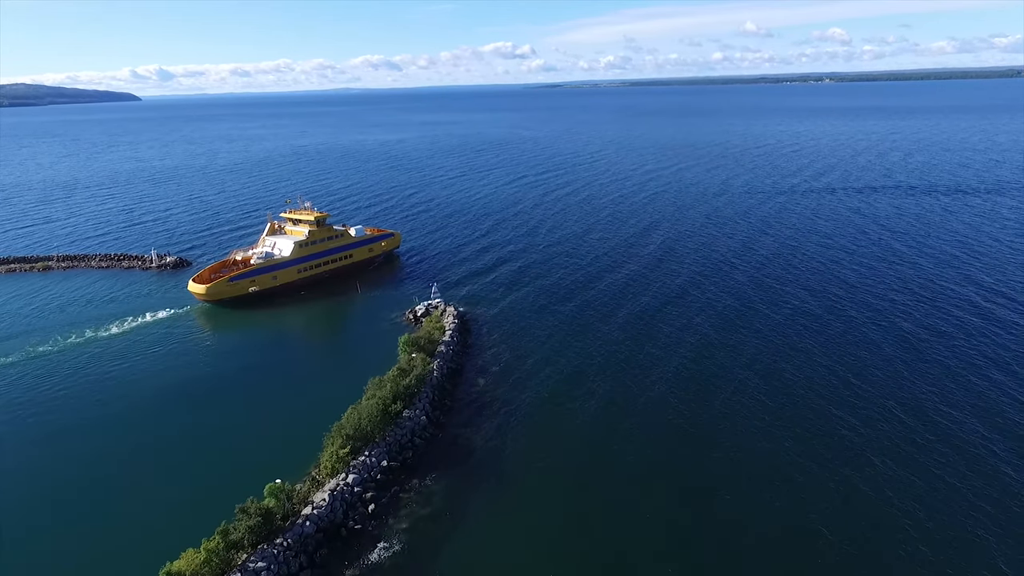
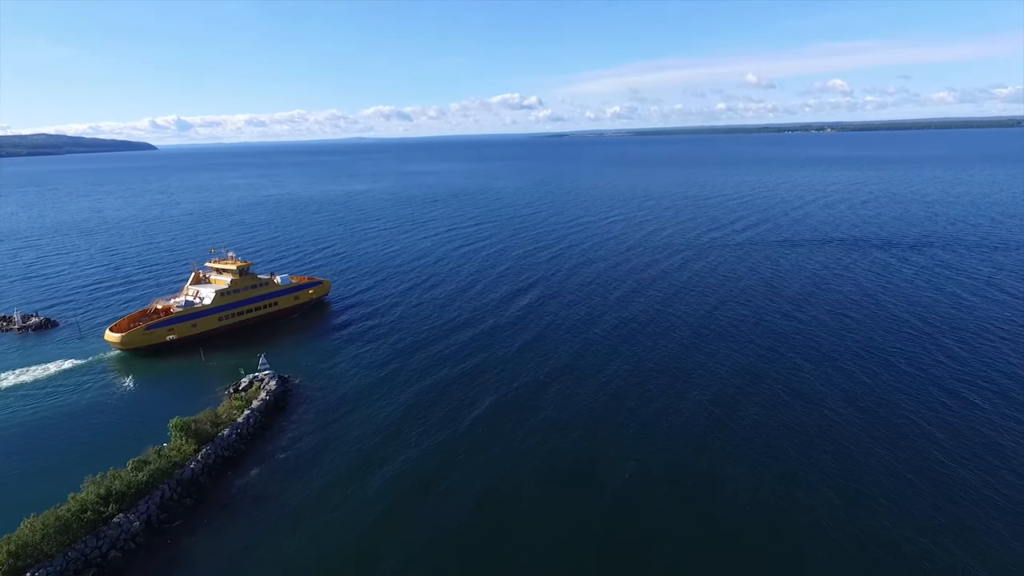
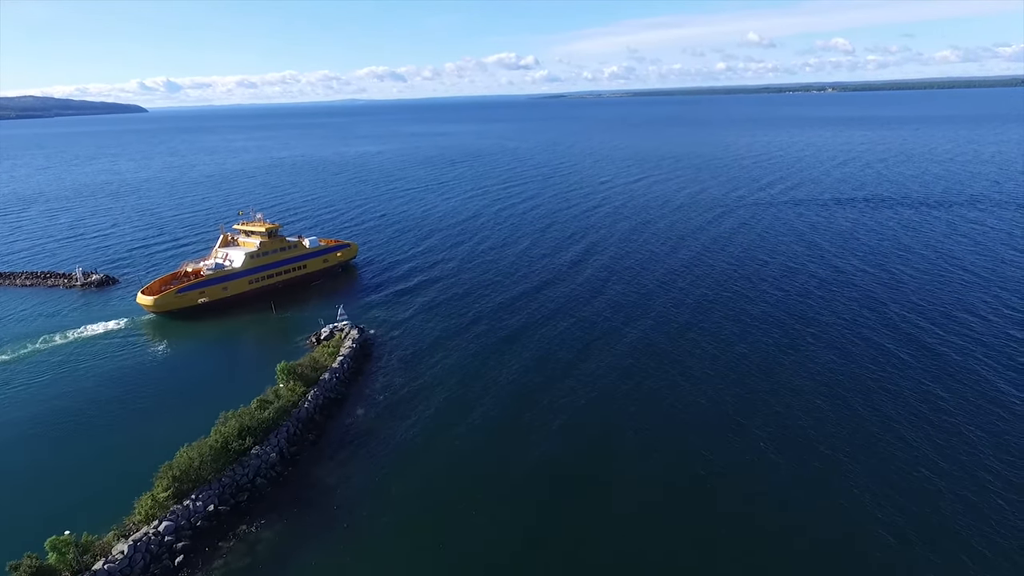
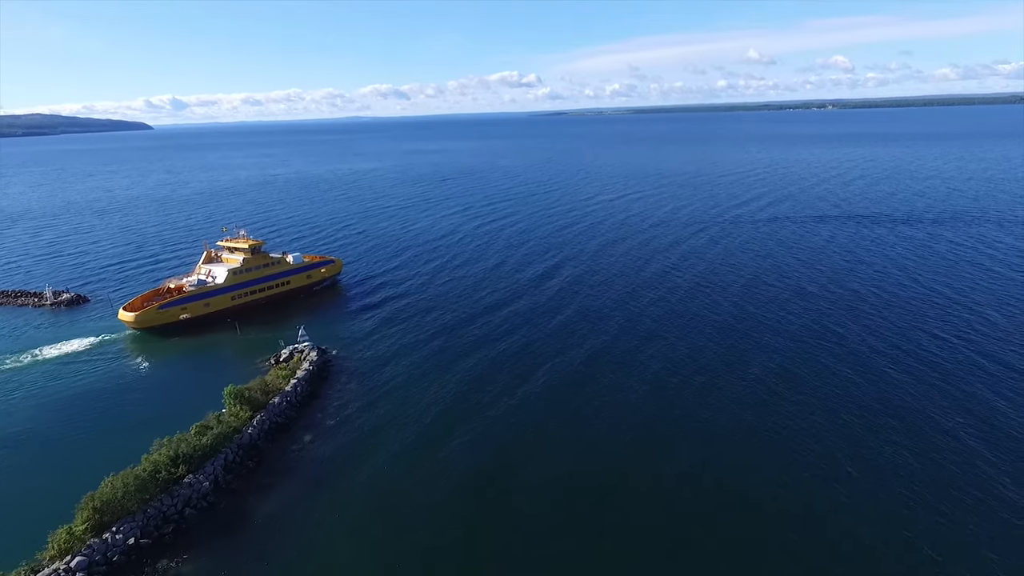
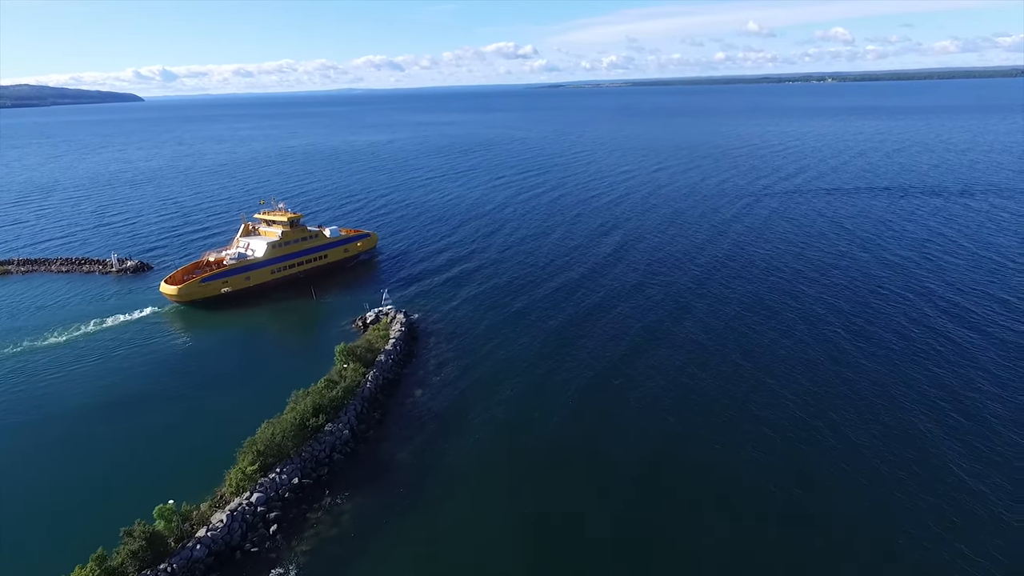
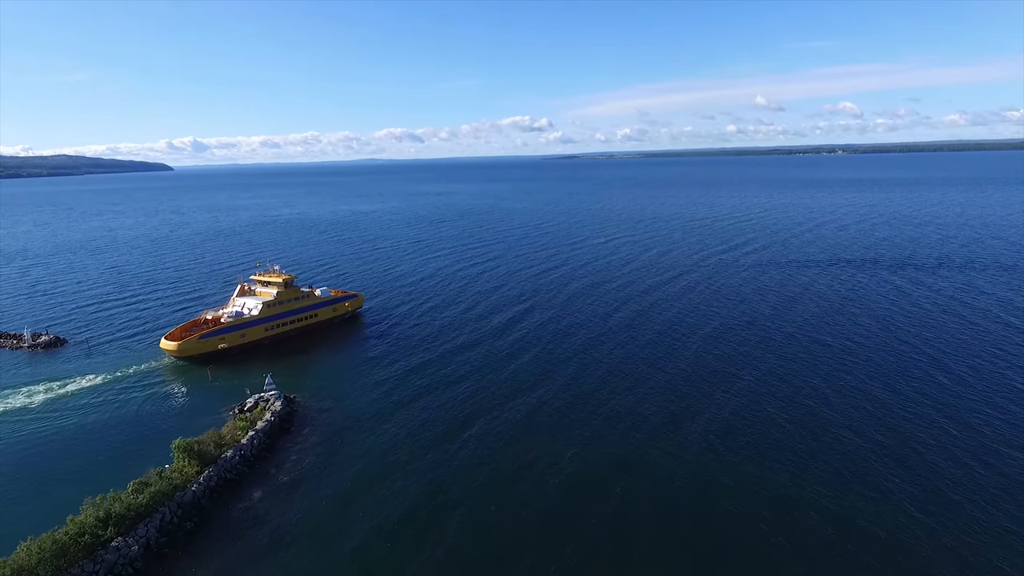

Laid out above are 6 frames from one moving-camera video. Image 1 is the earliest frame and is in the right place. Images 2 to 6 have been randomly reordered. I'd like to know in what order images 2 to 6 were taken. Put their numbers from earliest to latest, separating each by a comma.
5, 3, 4, 2, 6
